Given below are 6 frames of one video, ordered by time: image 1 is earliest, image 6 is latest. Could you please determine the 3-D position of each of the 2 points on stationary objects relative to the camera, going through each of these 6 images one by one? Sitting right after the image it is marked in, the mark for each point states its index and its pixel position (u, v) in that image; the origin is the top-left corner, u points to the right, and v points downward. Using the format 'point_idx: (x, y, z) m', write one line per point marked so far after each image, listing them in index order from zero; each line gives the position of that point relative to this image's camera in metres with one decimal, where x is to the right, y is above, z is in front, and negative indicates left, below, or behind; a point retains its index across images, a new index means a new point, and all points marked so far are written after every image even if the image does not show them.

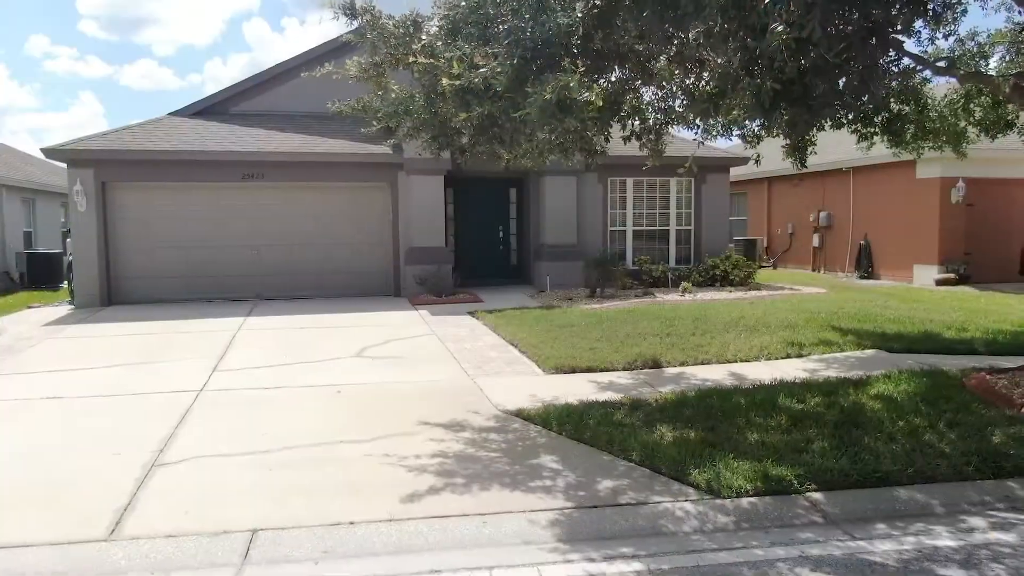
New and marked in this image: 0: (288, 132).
0: (-4.1, +2.8, +15.0) m
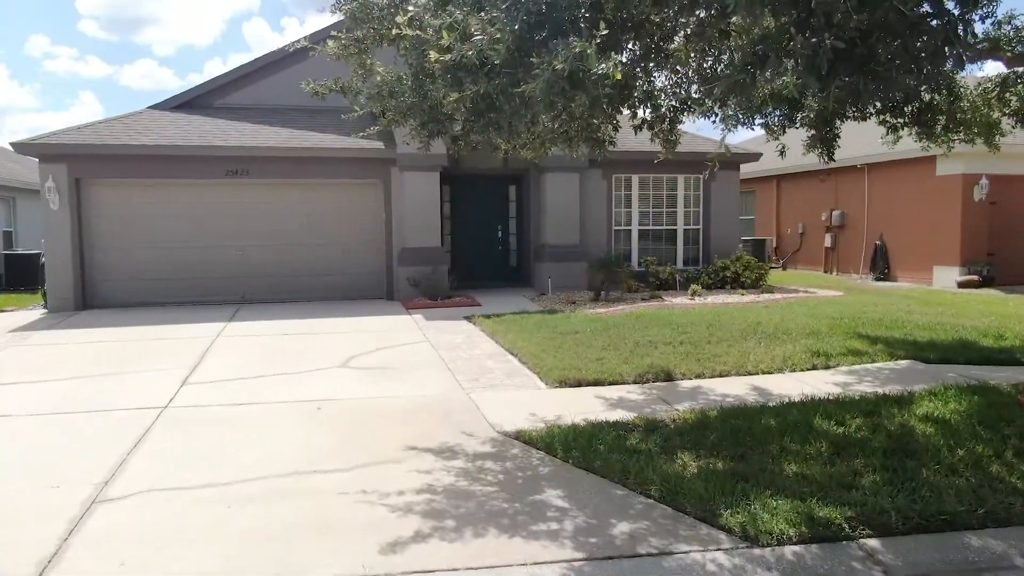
0: (-4.1, +2.8, +14.2) m
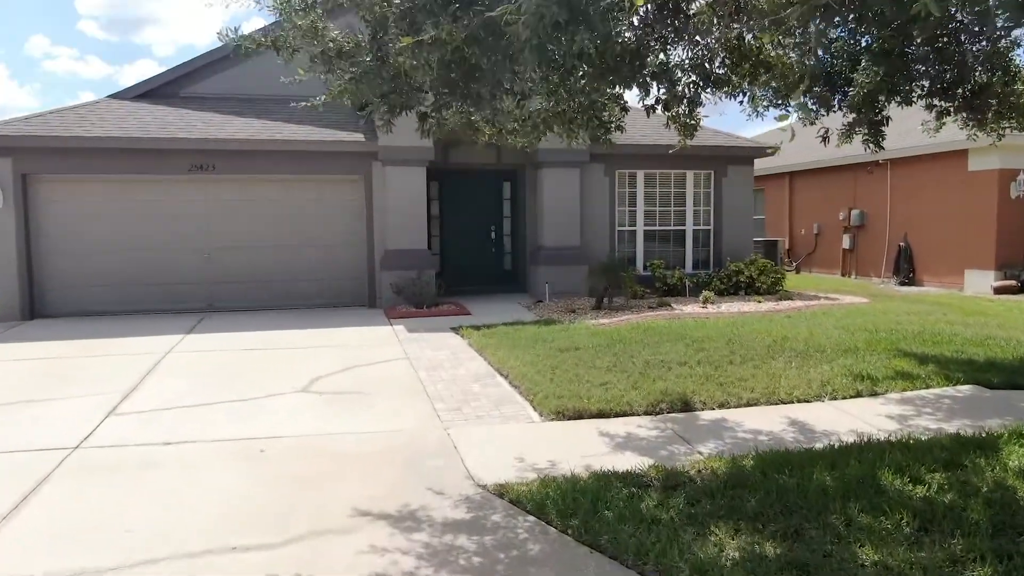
0: (-4.2, +2.7, +12.9) m
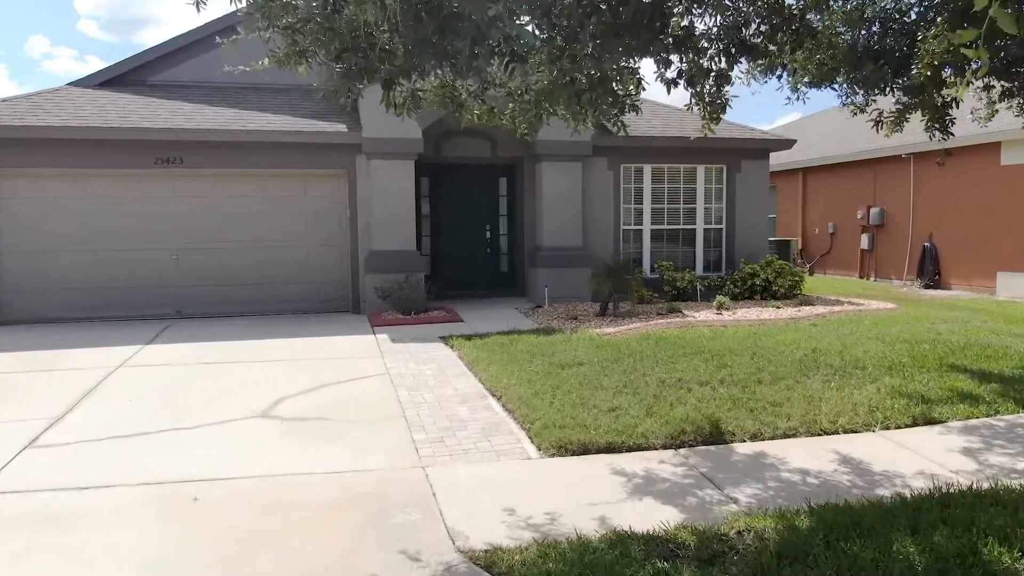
0: (-4.2, +2.6, +11.9) m
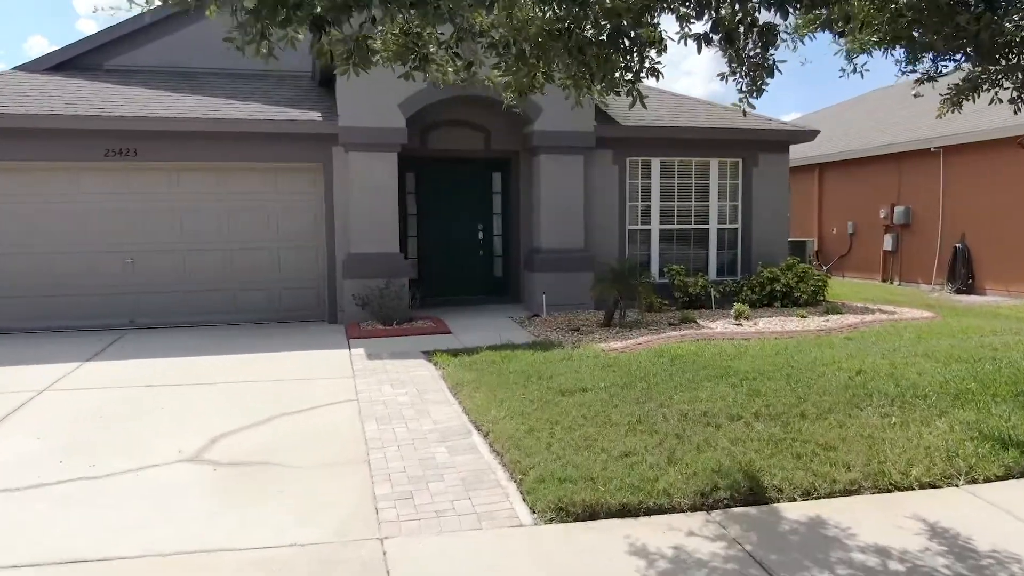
0: (-4.3, +2.5, +10.7) m
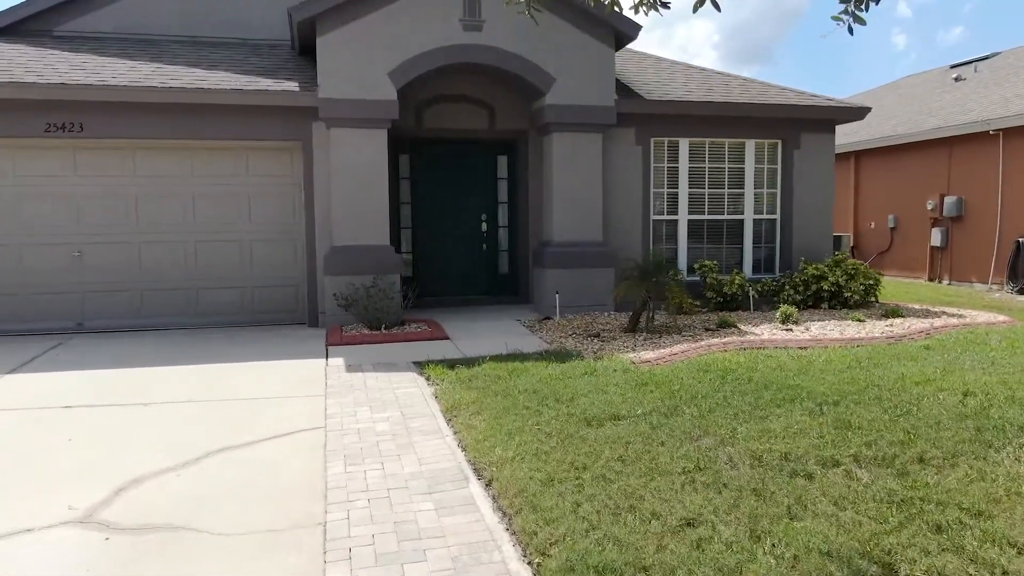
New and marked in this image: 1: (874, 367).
0: (-4.2, +2.5, +9.3) m
1: (+2.6, -0.6, +6.1) m
